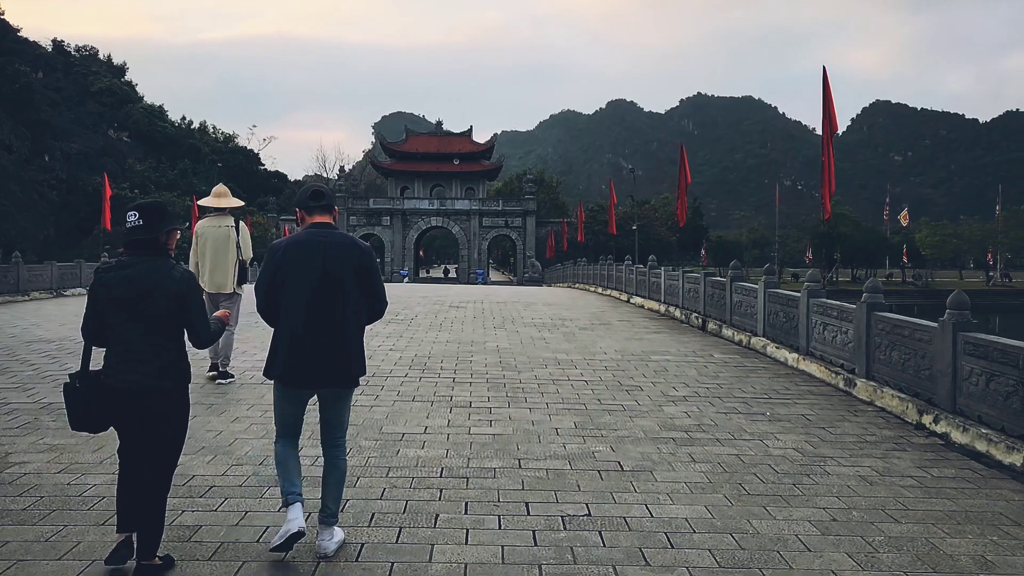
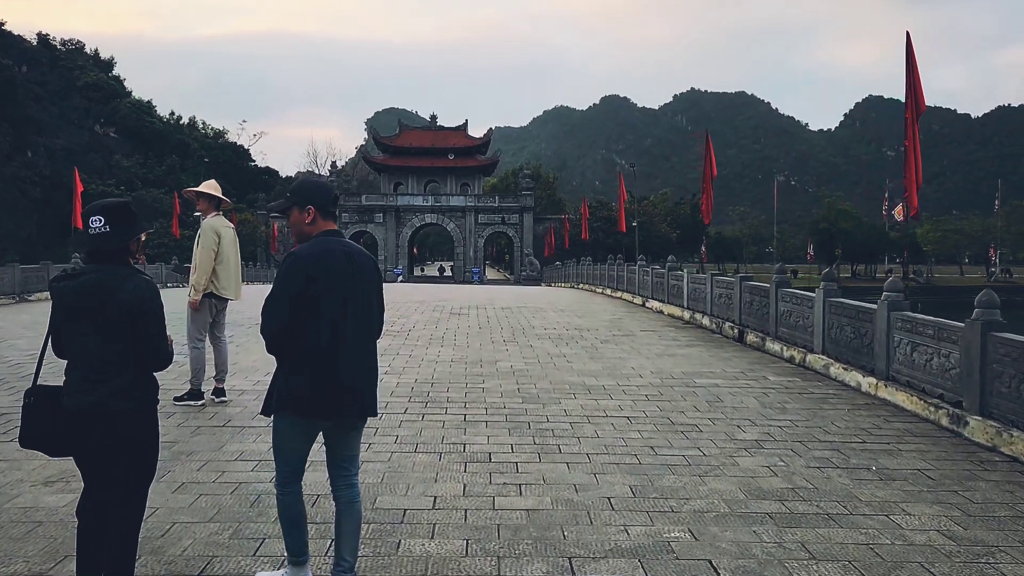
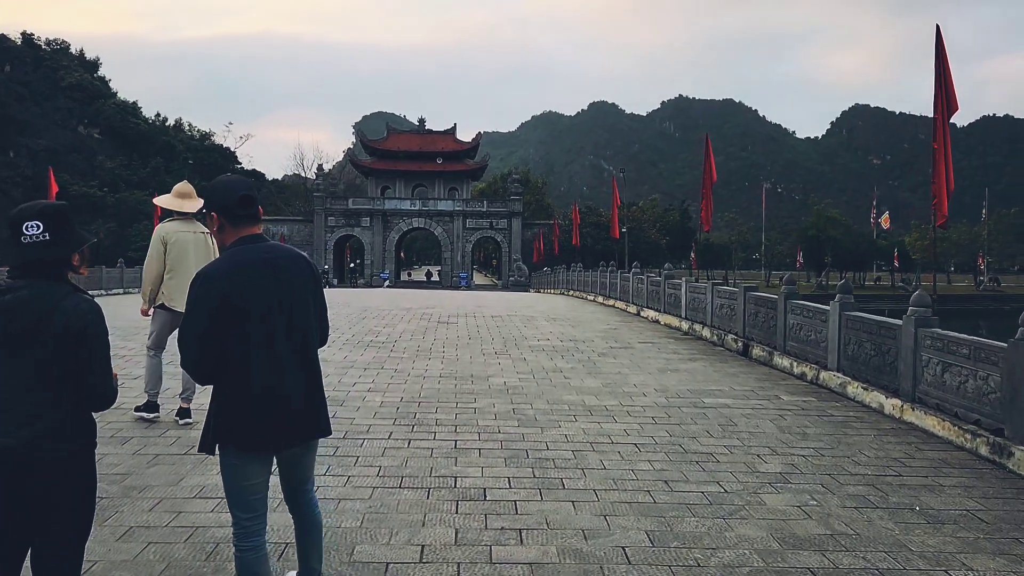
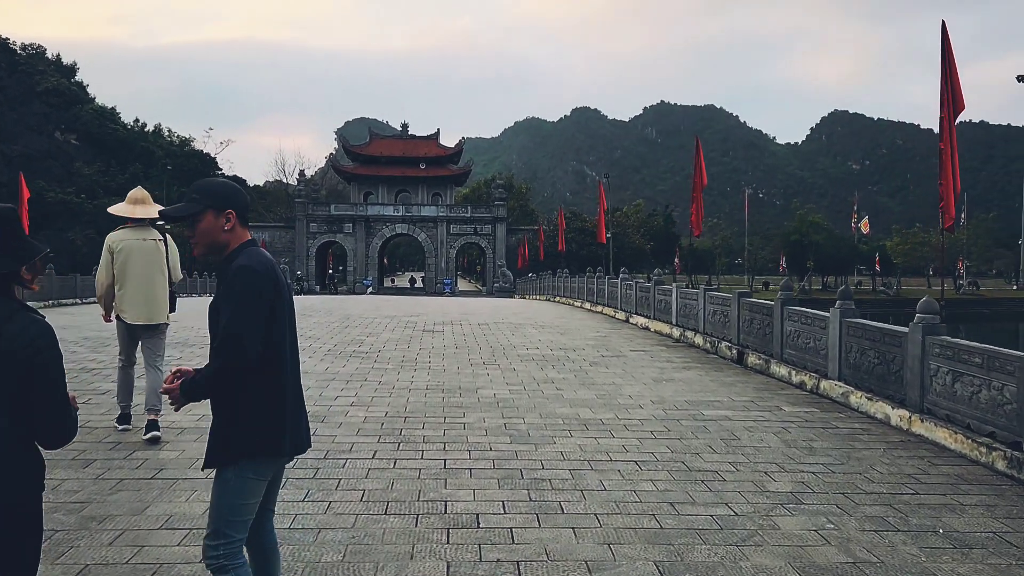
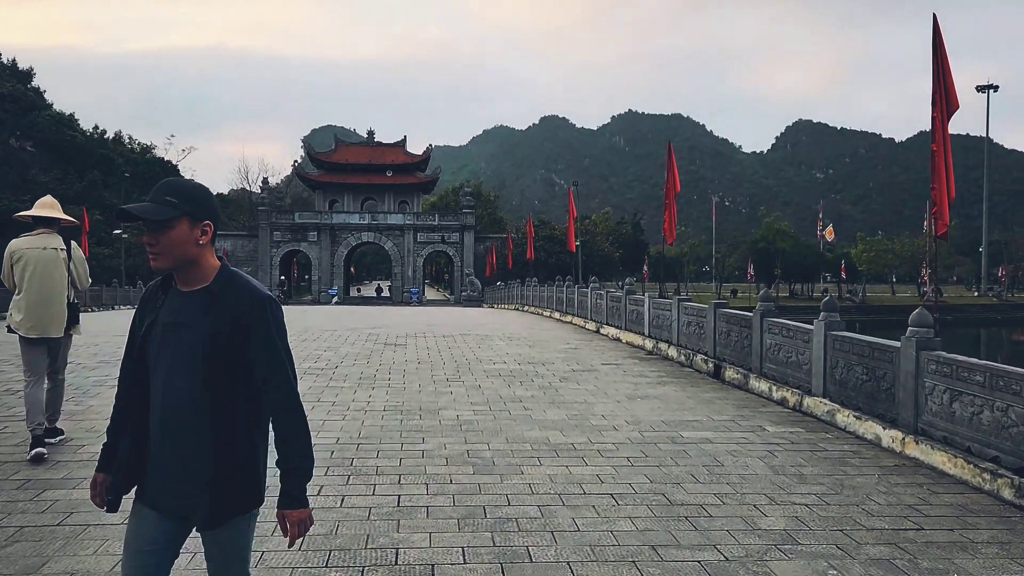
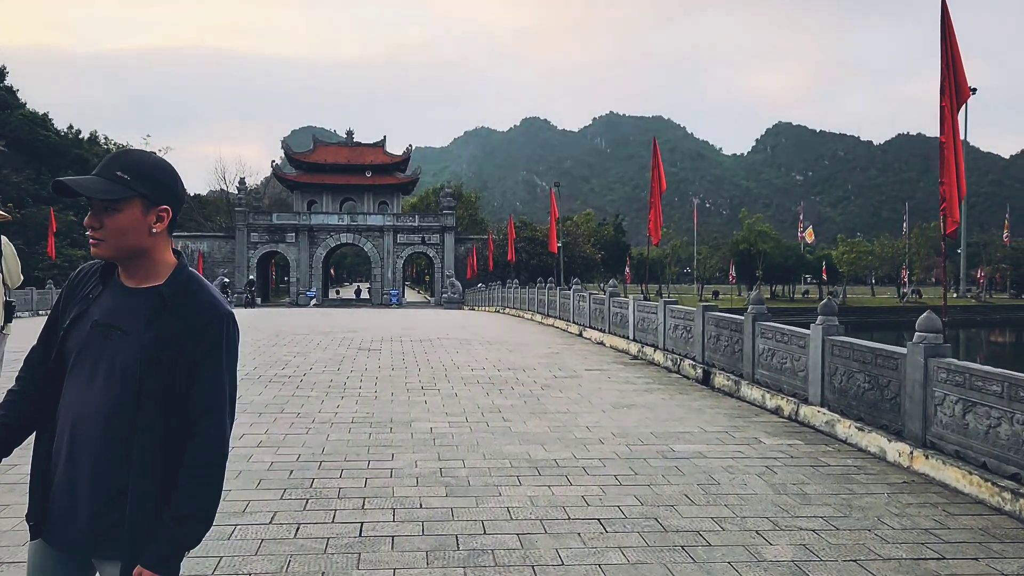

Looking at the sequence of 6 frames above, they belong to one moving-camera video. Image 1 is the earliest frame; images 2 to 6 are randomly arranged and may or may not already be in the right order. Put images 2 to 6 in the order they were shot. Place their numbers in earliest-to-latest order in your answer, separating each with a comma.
2, 3, 4, 5, 6
